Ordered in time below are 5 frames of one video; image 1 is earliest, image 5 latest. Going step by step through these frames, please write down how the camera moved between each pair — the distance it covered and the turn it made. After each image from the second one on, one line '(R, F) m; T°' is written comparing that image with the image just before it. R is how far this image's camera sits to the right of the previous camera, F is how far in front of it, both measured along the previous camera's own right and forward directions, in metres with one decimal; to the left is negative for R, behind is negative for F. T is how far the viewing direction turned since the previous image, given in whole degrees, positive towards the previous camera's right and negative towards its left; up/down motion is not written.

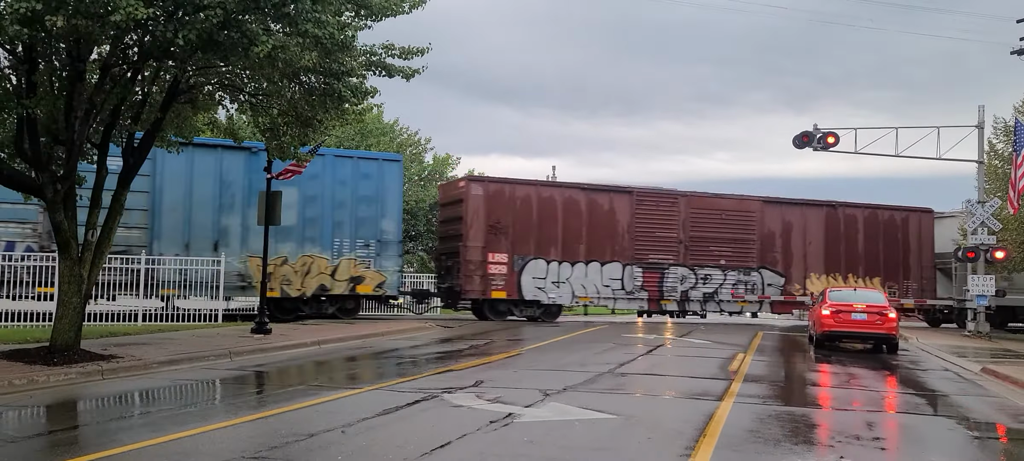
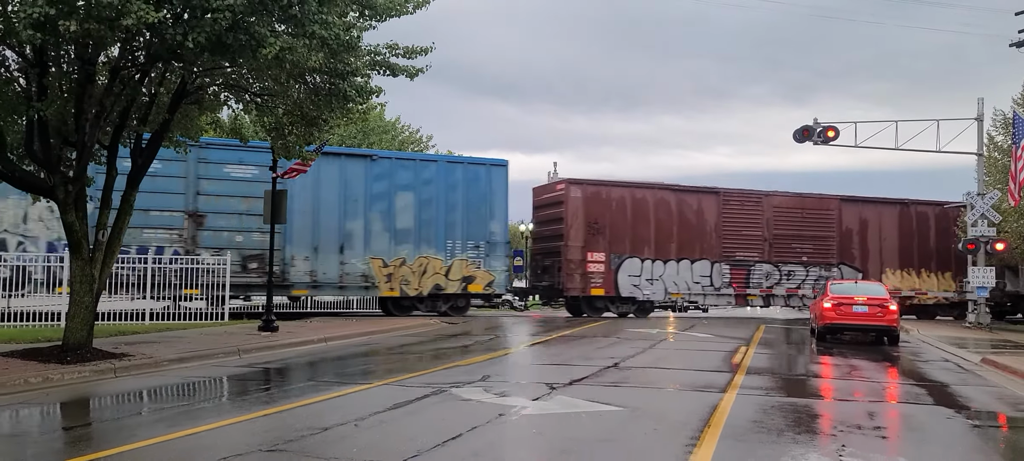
(-0.1, -0.1) m; 0°
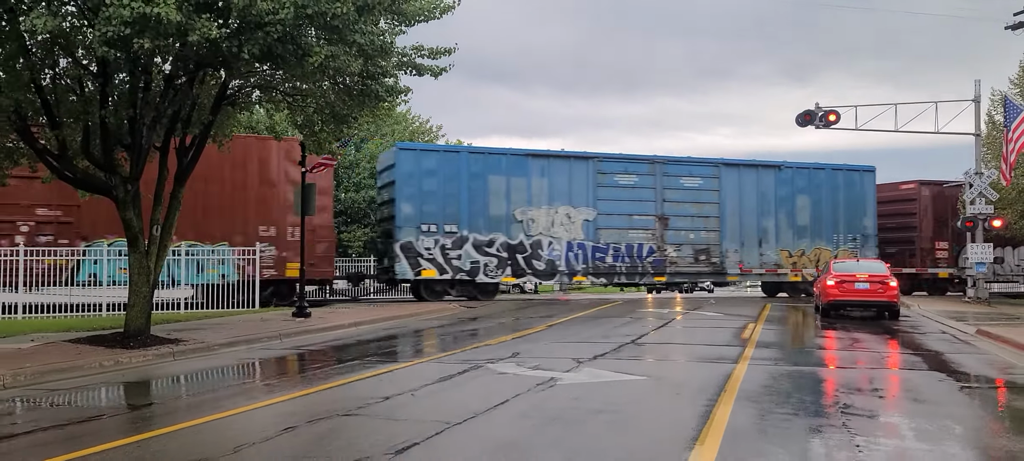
(-0.3, -0.9) m; 0°
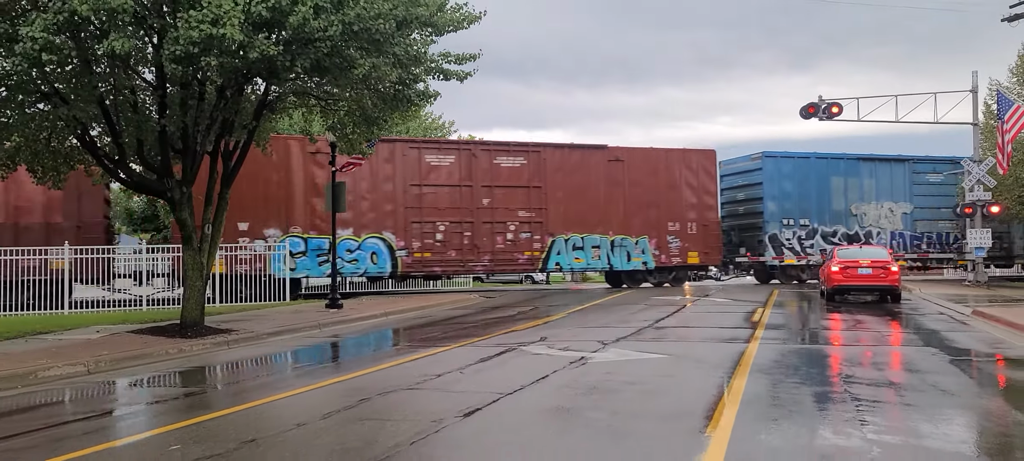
(-0.4, -0.9) m; 0°
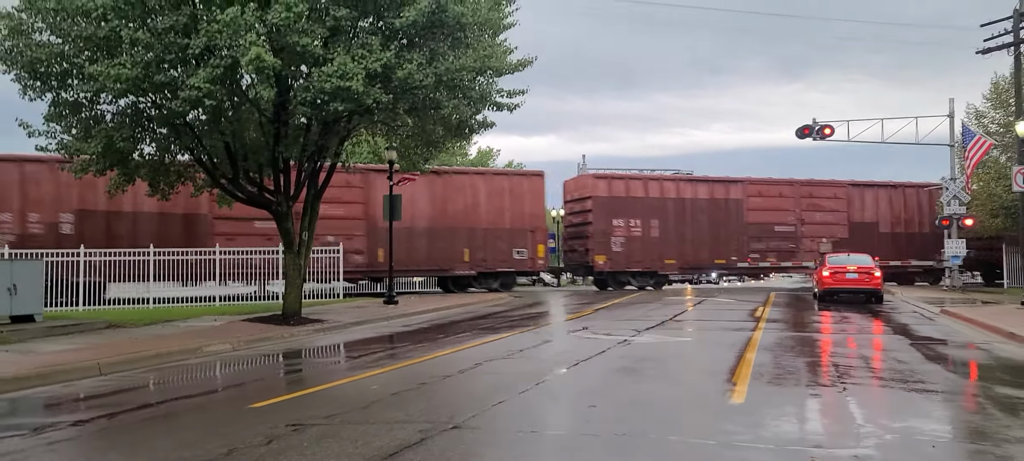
(-1.0, -2.7) m; 0°
